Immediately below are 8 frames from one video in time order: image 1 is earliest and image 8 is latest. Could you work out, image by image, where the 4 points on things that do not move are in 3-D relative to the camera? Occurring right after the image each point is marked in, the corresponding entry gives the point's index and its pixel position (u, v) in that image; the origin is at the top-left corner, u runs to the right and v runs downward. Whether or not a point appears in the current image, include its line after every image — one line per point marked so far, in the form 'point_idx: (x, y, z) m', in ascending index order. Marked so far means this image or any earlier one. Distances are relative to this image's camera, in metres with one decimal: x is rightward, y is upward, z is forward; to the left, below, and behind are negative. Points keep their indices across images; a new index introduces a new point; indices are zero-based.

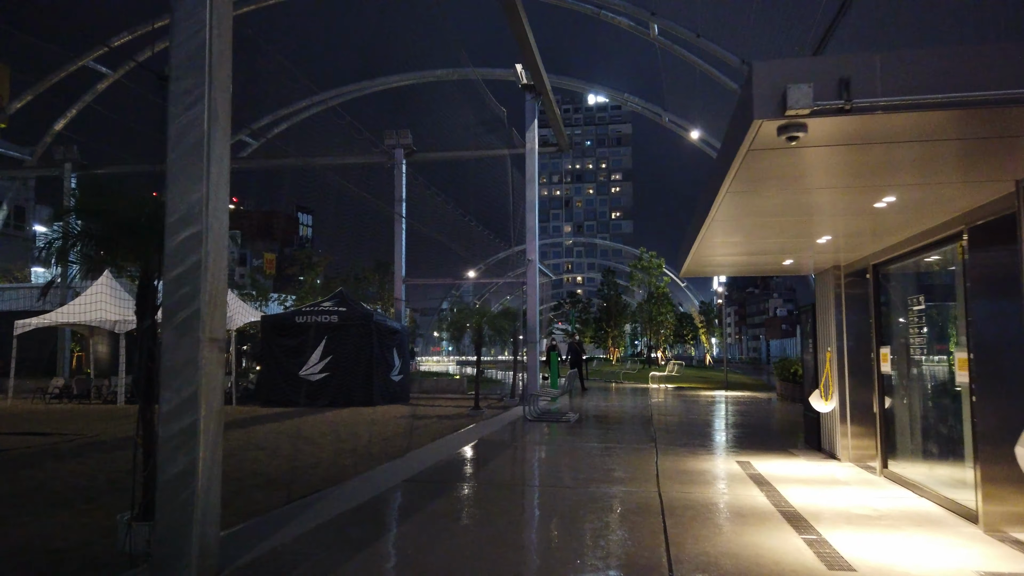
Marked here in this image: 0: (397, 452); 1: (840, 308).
0: (-1.4, -2.1, +9.4) m
1: (+3.7, -0.2, +8.3) m
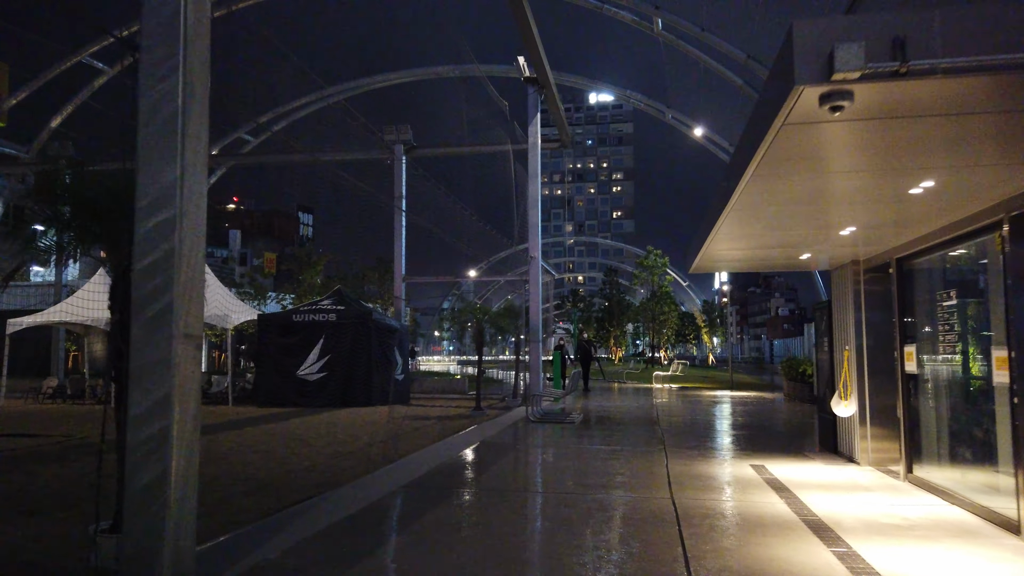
0: (-1.4, -2.0, +9.0) m
1: (+3.7, -0.2, +7.9) m
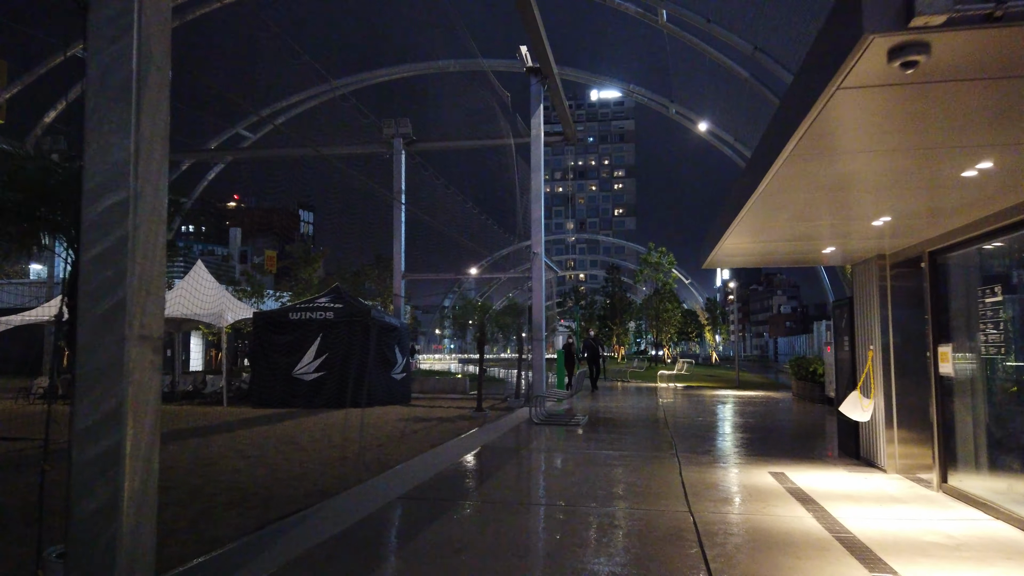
0: (-1.4, -2.0, +8.6) m
1: (+3.7, -0.1, +7.4) m
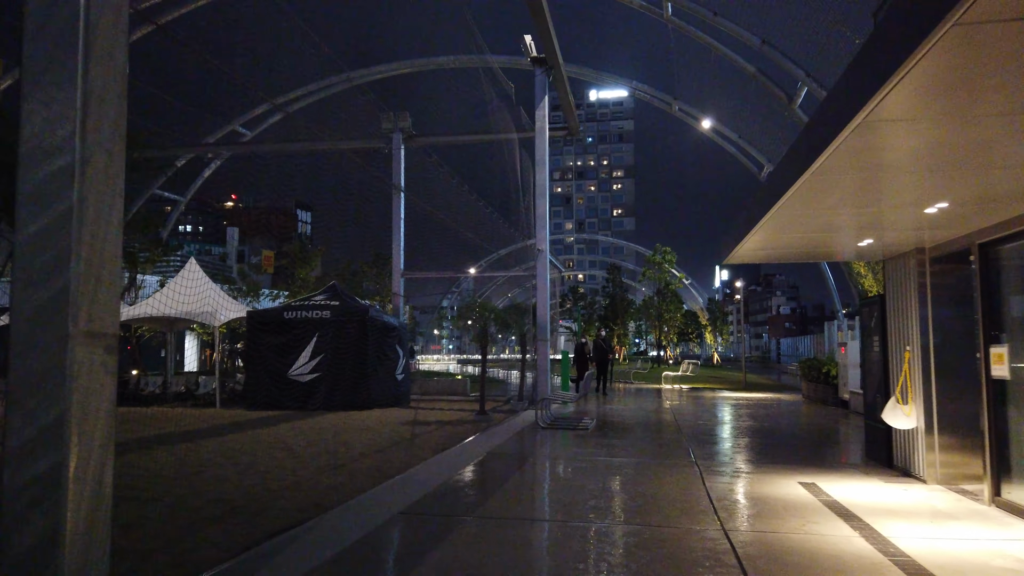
0: (-1.3, -1.9, +8.0) m
1: (+3.8, -0.1, +6.9) m
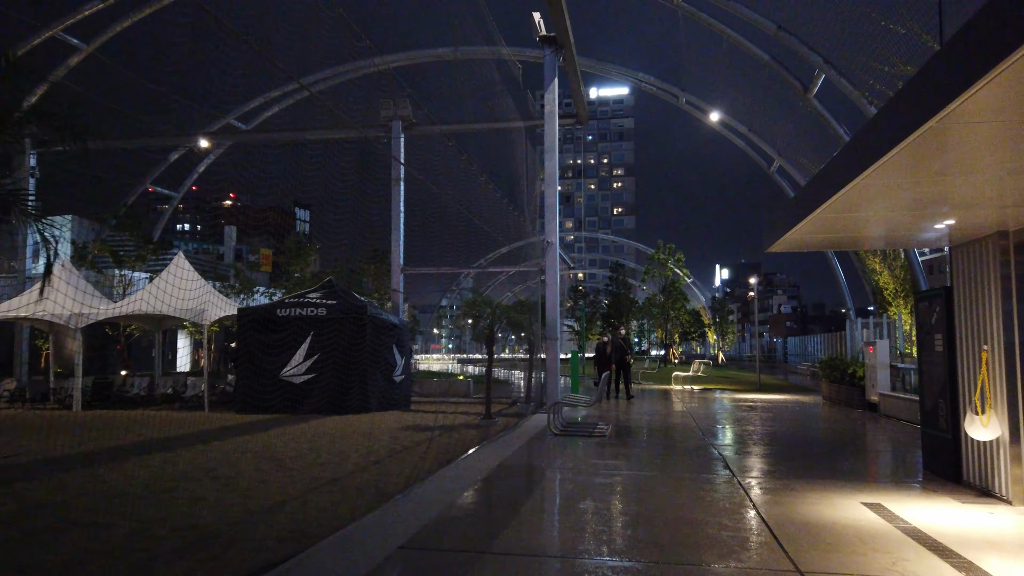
0: (-1.1, -1.9, +7.1) m
1: (+4.0, 0.0, +5.9) m
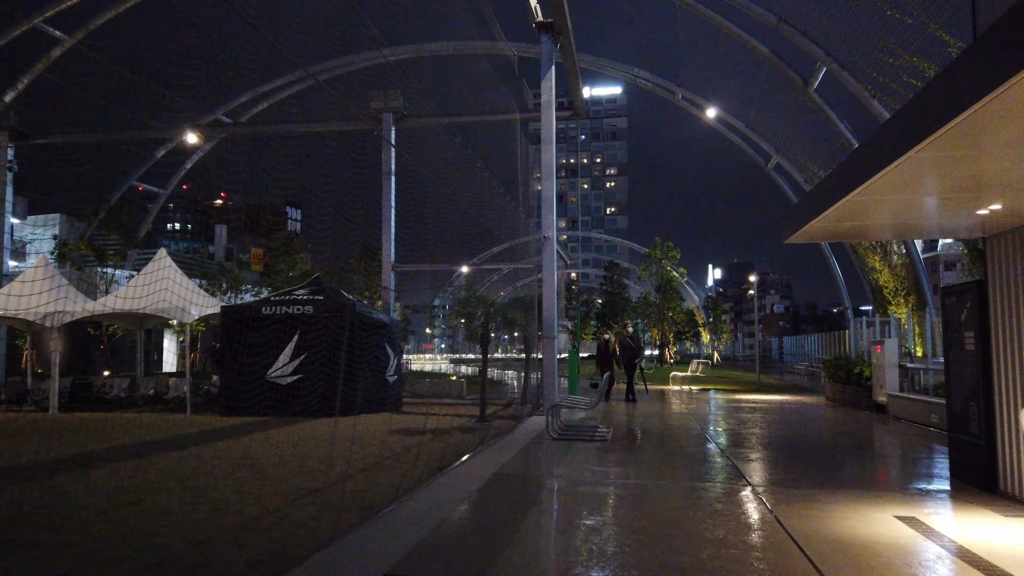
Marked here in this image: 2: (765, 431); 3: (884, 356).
0: (-1.1, -1.8, +6.5) m
1: (+4.0, 0.0, +5.4) m
2: (+4.5, -2.5, +13.3) m
3: (+7.1, -1.3, +14.2) m
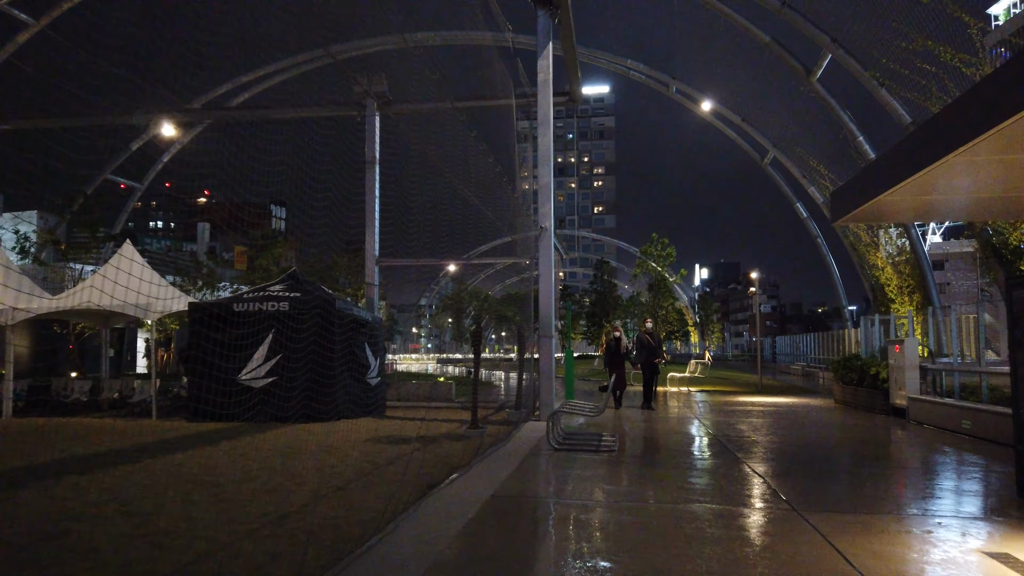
0: (-1.1, -1.7, +5.4) m
1: (+4.0, +0.1, +4.5) m
2: (+4.4, -2.5, +12.3) m
3: (+7.0, -1.2, +13.3) m
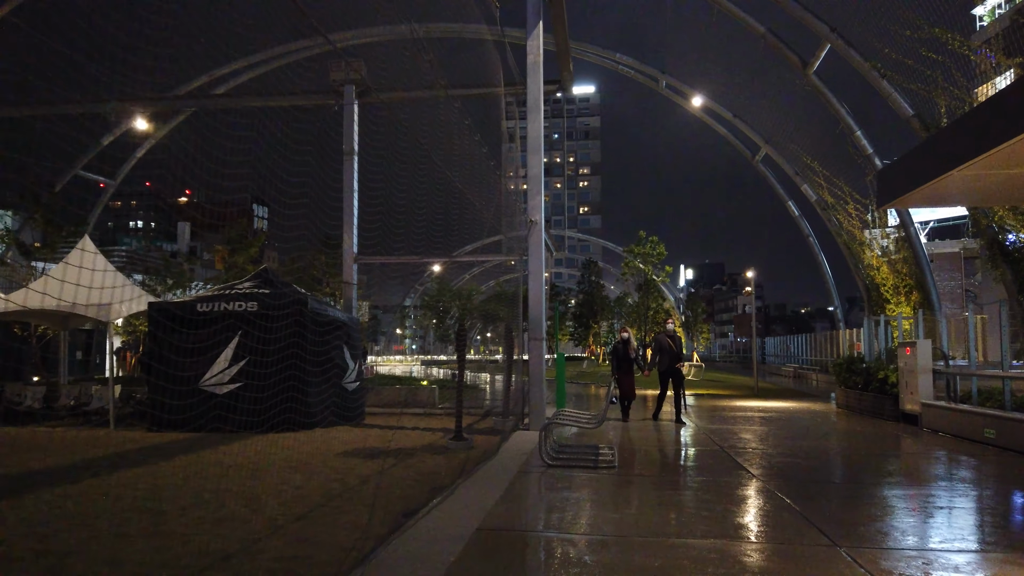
0: (-1.2, -1.7, +4.5) m
1: (+4.0, +0.1, +3.6) m
2: (+4.2, -2.4, +11.5) m
3: (+6.8, -1.2, +12.5) m
